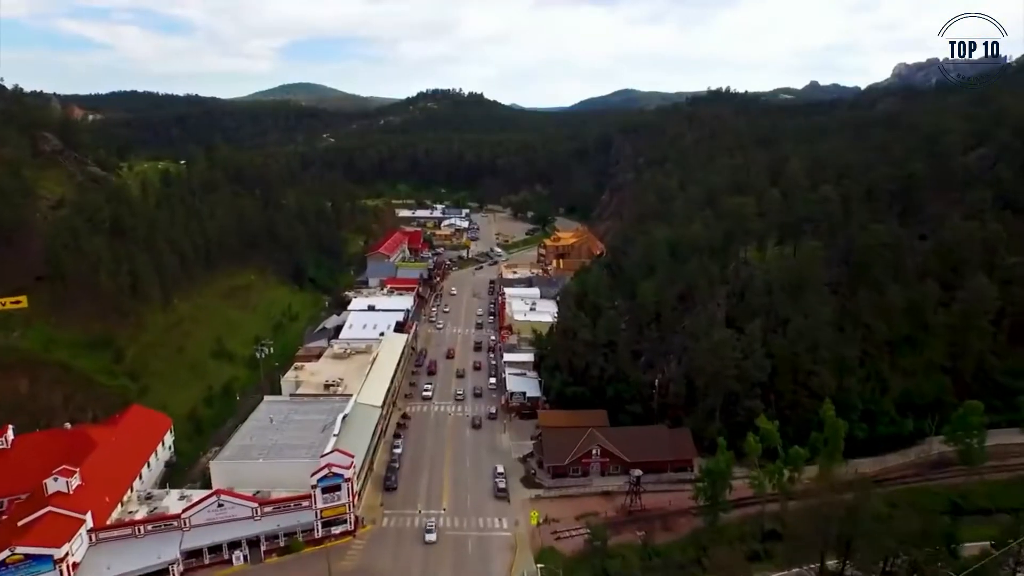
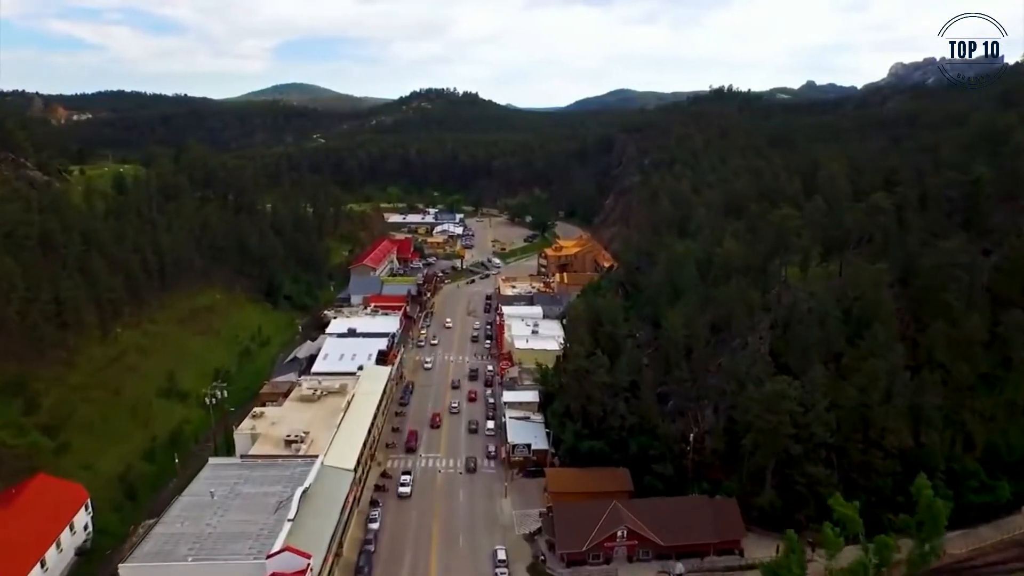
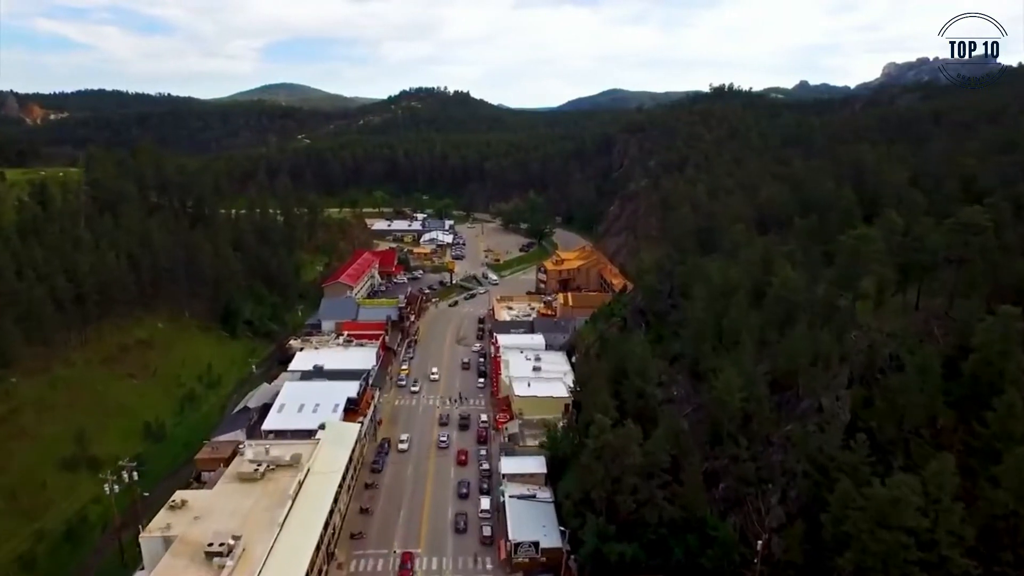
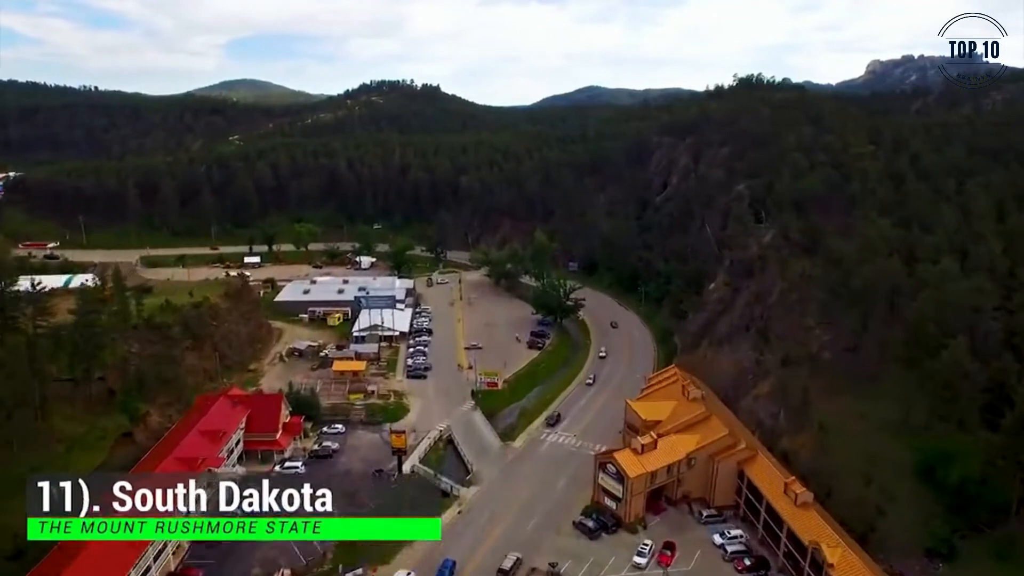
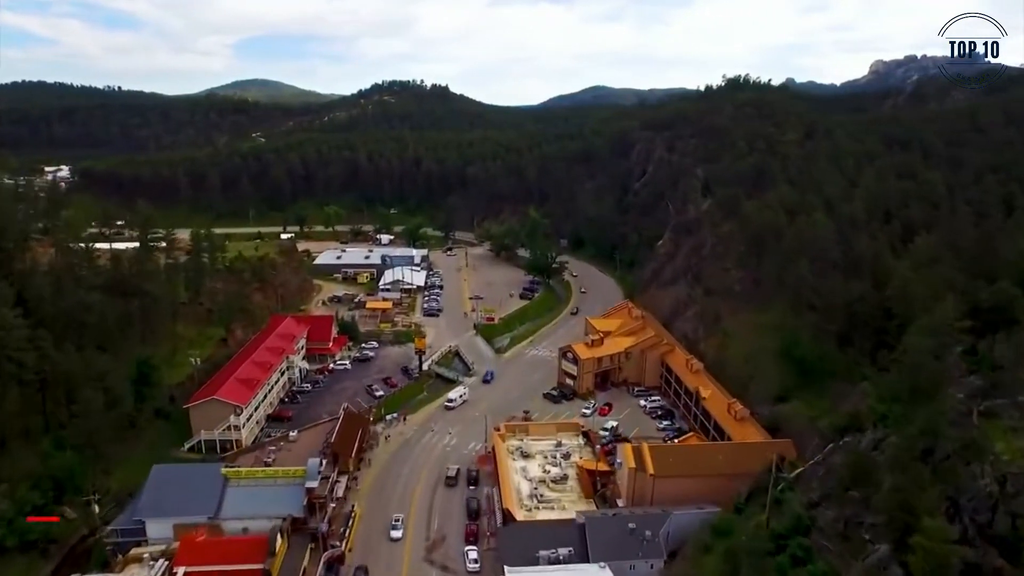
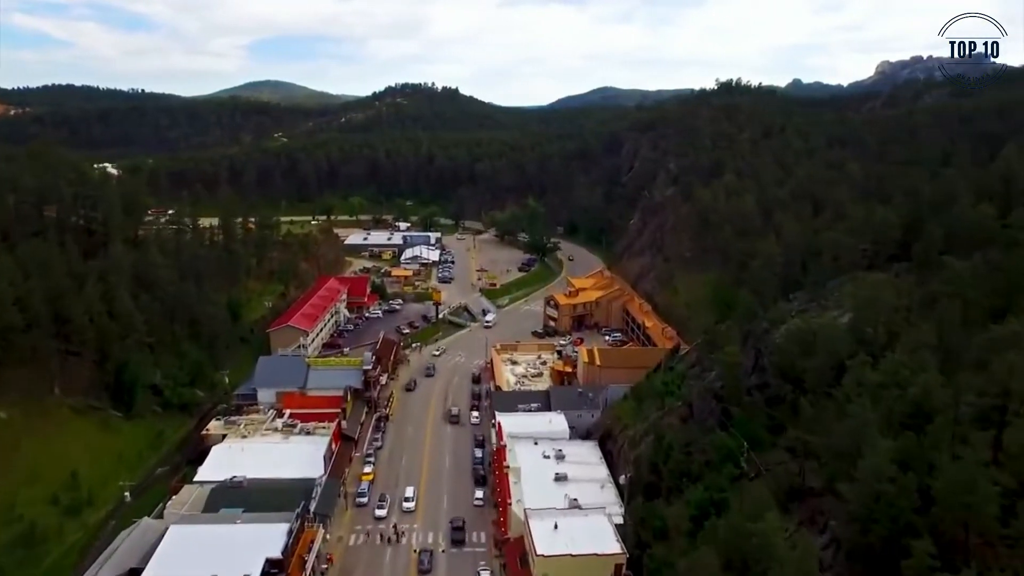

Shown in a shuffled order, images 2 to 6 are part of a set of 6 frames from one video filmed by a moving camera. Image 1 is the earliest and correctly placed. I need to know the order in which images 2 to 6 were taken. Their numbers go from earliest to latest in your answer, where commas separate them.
2, 3, 6, 5, 4
